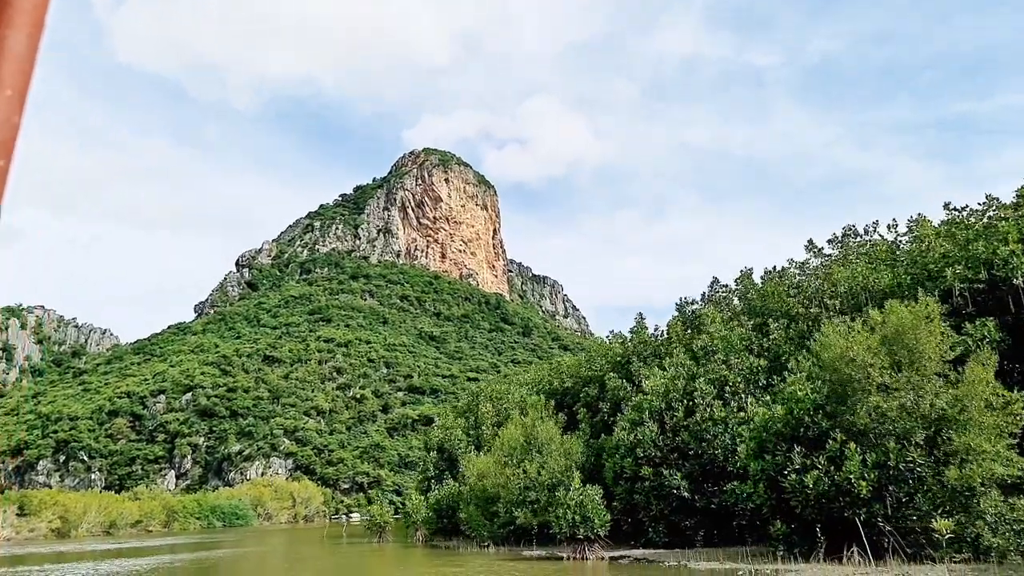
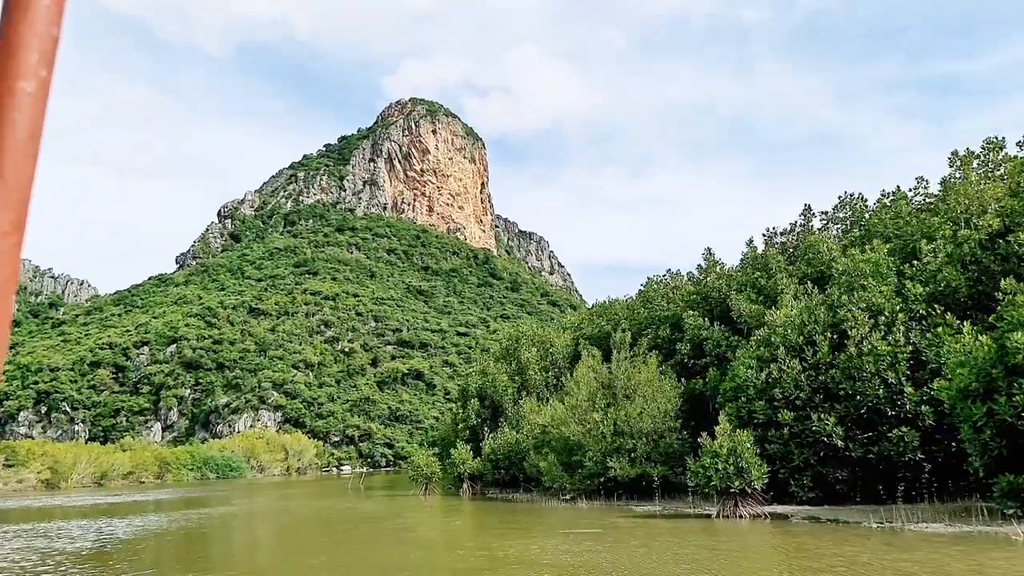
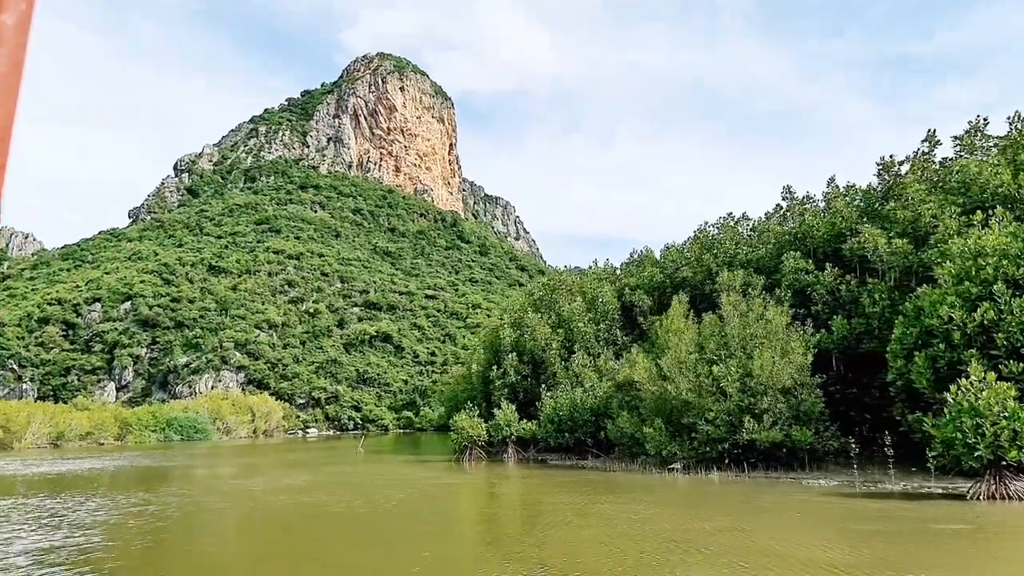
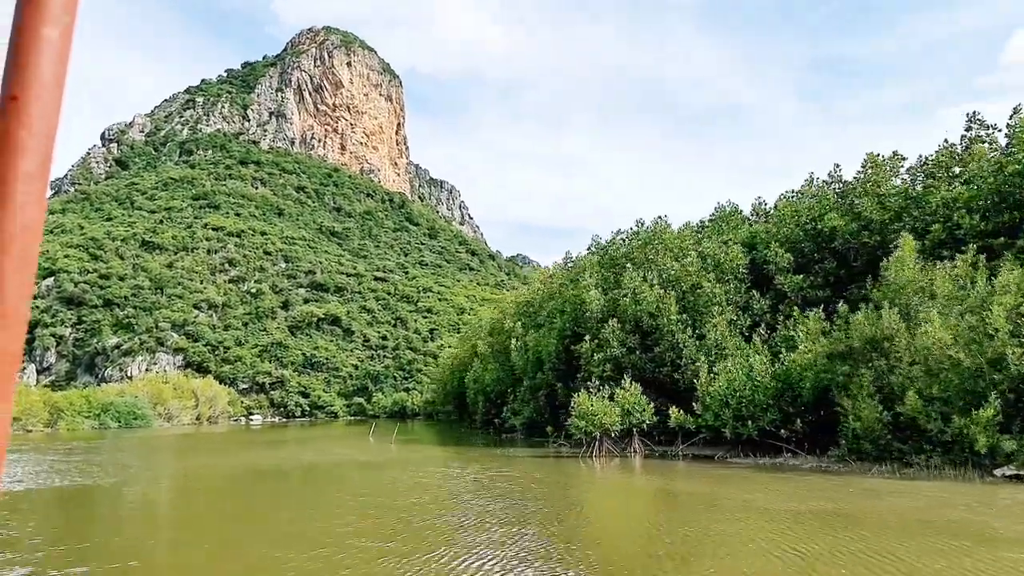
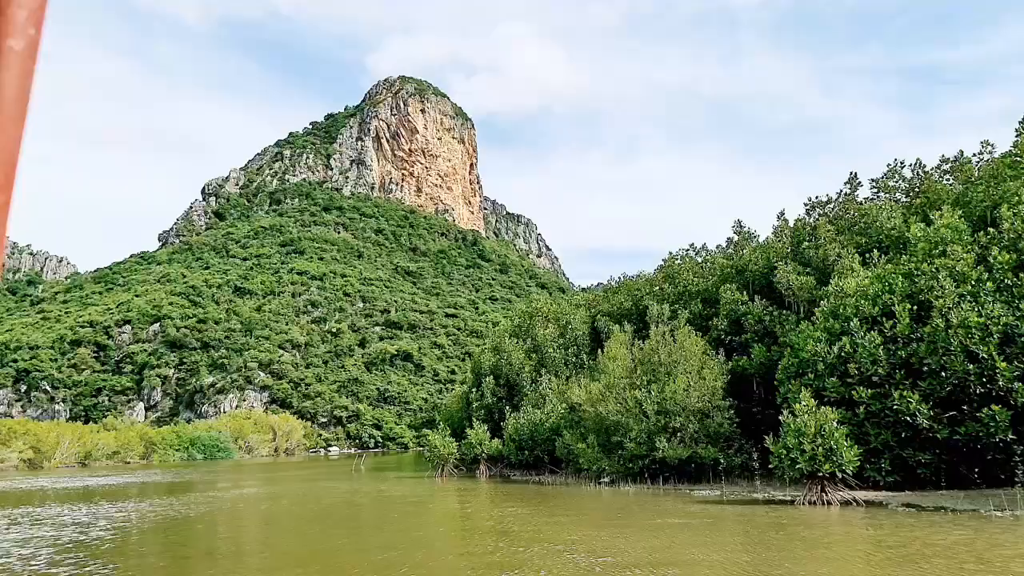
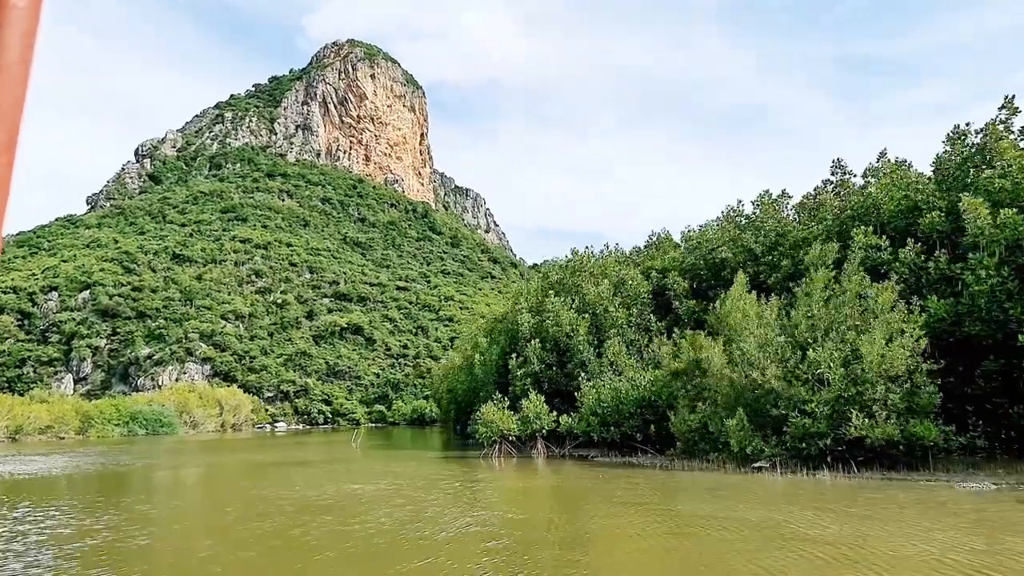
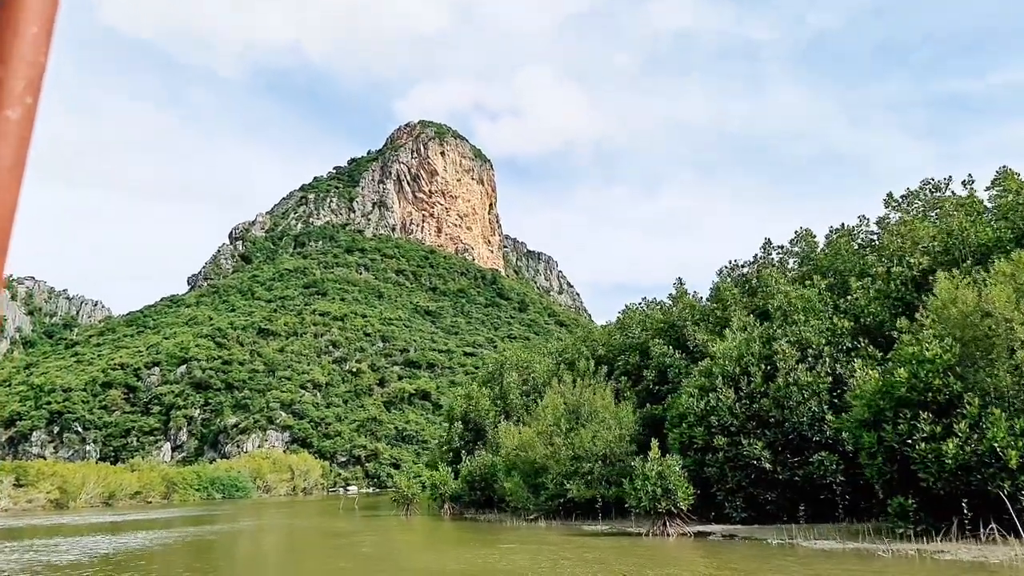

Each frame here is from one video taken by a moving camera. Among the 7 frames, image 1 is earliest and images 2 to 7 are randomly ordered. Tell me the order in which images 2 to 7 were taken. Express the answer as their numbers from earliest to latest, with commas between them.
7, 2, 5, 3, 6, 4
